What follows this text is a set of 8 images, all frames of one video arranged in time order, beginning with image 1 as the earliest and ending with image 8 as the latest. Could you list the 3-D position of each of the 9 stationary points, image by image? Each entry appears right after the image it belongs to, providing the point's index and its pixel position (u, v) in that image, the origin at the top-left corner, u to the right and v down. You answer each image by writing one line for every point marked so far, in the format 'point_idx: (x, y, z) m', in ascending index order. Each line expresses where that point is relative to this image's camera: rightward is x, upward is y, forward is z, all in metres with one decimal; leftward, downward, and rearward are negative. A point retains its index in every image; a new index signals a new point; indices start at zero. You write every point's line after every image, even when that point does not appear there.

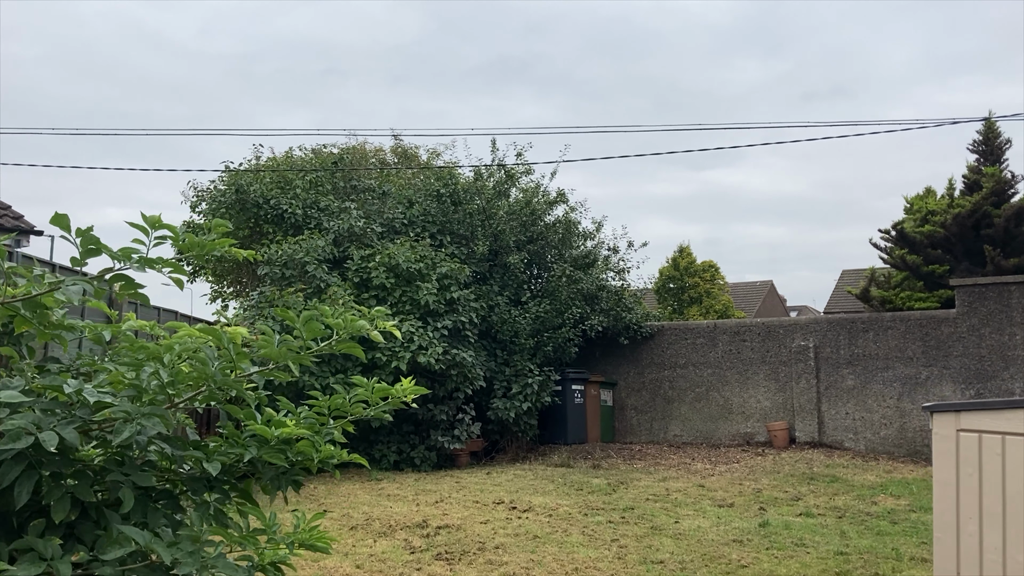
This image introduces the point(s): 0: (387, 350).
0: (-1.4, -0.7, +9.6) m
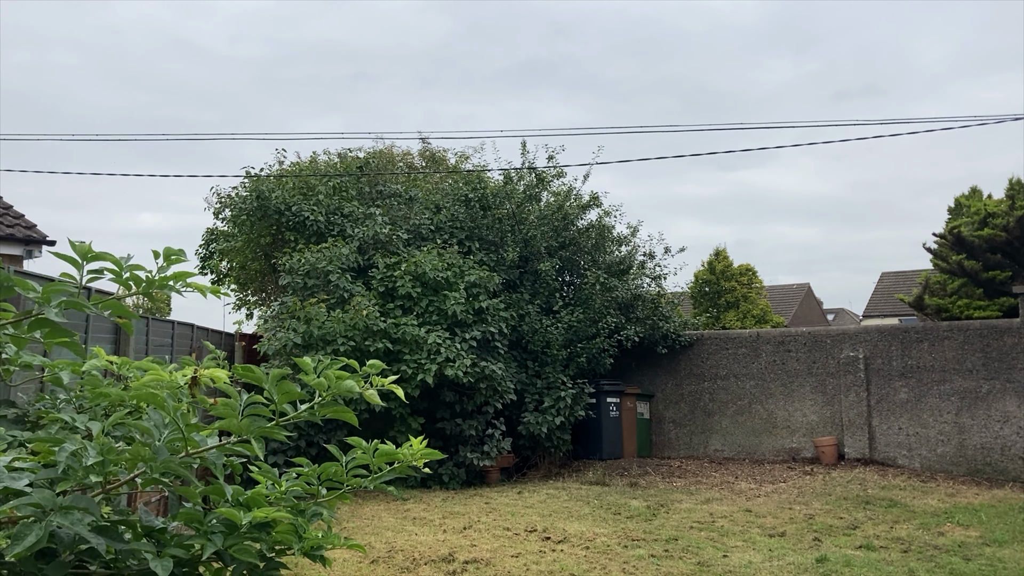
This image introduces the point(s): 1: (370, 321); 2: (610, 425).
0: (-1.0, -0.8, +9.1) m
1: (-1.5, -0.4, +9.0) m
2: (+1.3, -1.8, +11.4) m
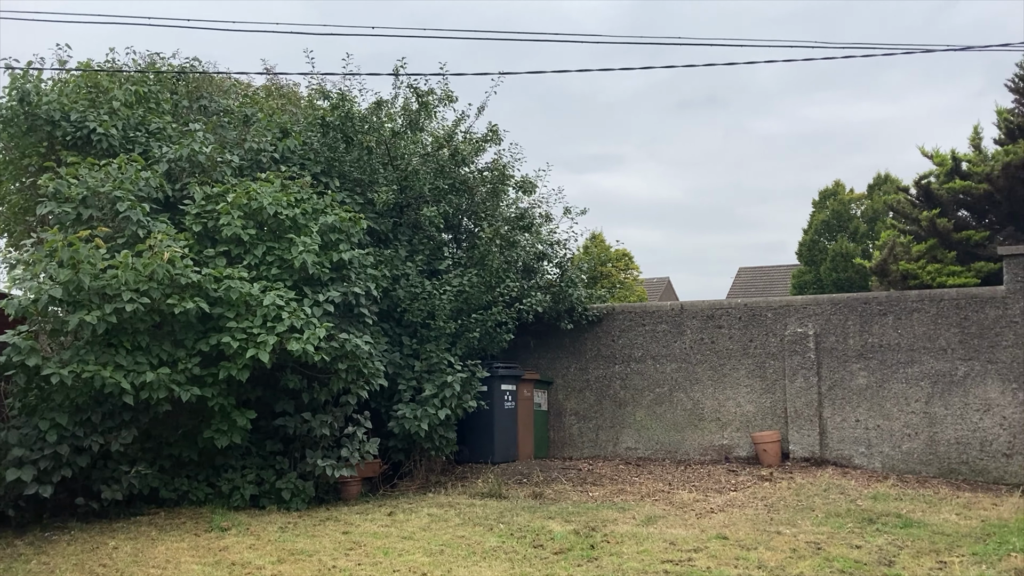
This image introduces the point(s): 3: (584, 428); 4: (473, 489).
0: (-2.0, -0.3, +6.4) m
1: (-2.4, +0.1, +6.2) m
2: (-0.1, -1.4, +9.0) m
3: (+0.8, -1.6, +9.9) m
4: (-0.4, -1.8, +7.9) m
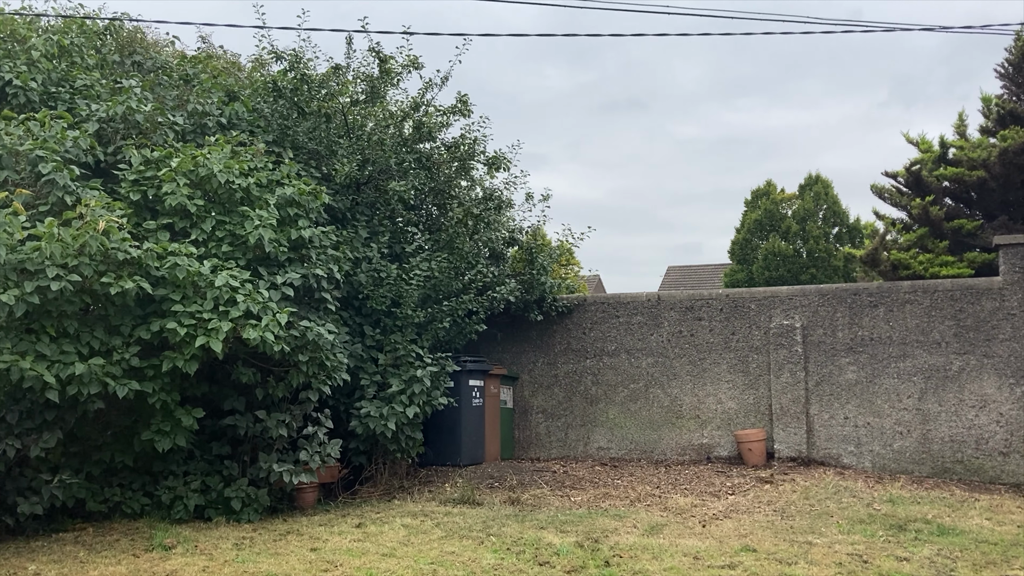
0: (-2.1, -0.2, +5.5) m
1: (-2.4, +0.3, +5.2) m
2: (-0.4, -1.2, +8.2) m
3: (+0.4, -1.5, +9.2) m
4: (-0.6, -1.7, +7.1) m
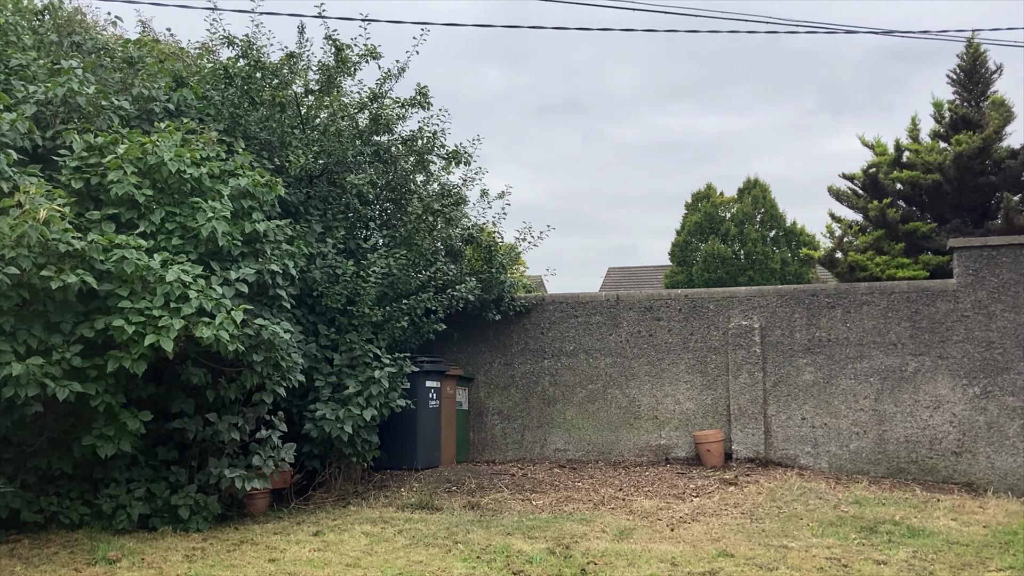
0: (-2.2, -0.1, +5.1) m
1: (-2.6, +0.3, +4.9) m
2: (-0.8, -1.2, +8.0) m
3: (0.0, -1.5, +9.1) m
4: (-0.9, -1.7, +6.9) m
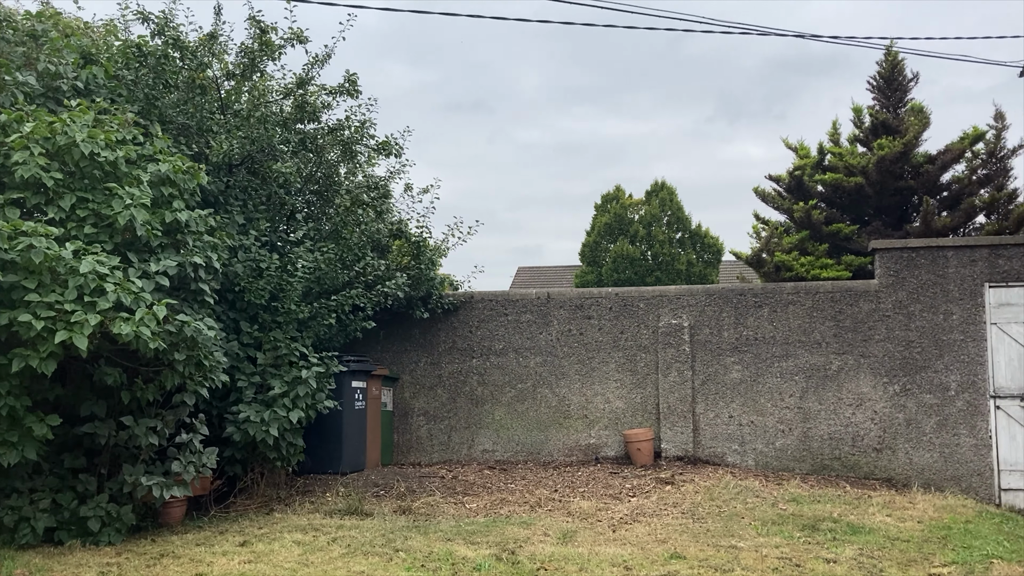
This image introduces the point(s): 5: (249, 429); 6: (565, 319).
0: (-2.5, -0.1, +4.7) m
1: (-2.8, +0.3, +4.4) m
2: (-1.4, -1.2, +7.7) m
3: (-0.8, -1.4, +8.8) m
4: (-1.4, -1.6, +6.6) m
5: (-1.9, -1.0, +6.3) m
6: (+0.5, -0.3, +8.6) m
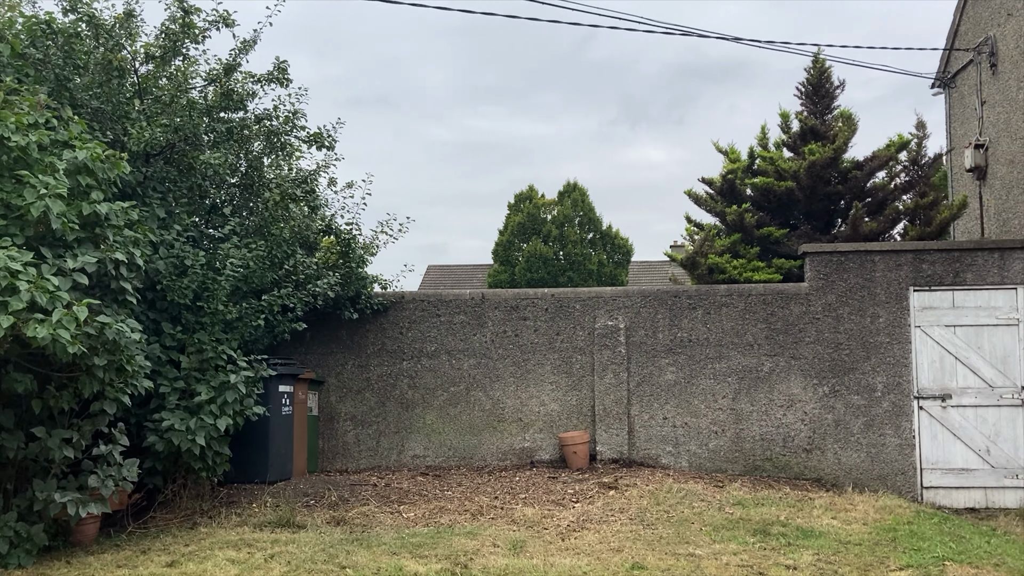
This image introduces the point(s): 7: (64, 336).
0: (-2.7, -0.1, +4.2) m
1: (-3.0, +0.4, +3.9) m
2: (-2.0, -1.2, +7.3) m
3: (-1.5, -1.4, +8.5) m
4: (-1.8, -1.6, +6.2) m
5: (-2.3, -1.0, +5.8) m
6: (-0.1, -0.3, +8.4) m
7: (-2.3, -0.2, +4.5) m
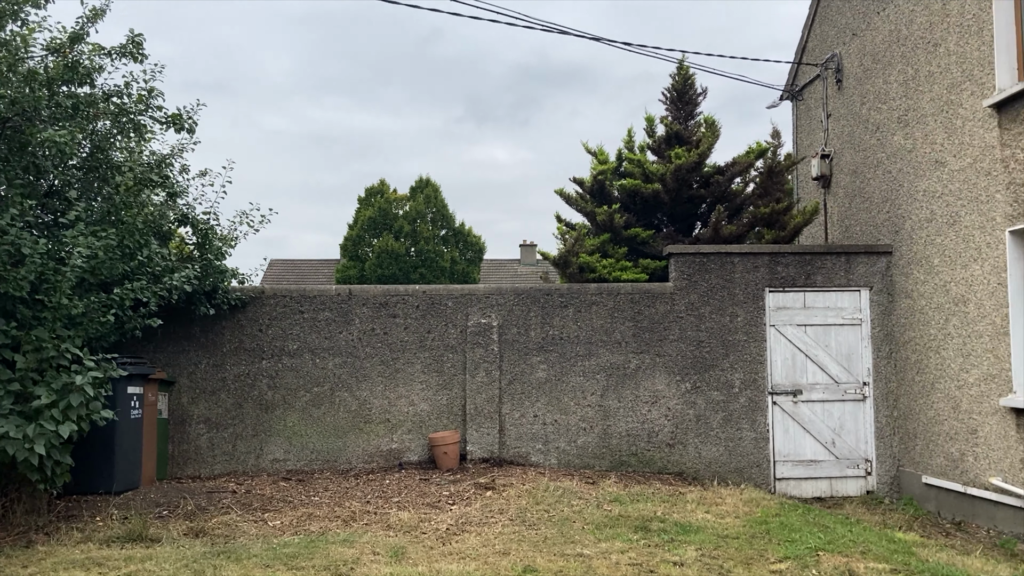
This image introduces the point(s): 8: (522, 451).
0: (-3.2, 0.0, +3.5) m
1: (-3.4, +0.4, +3.1) m
2: (-3.0, -1.1, +6.7) m
3: (-2.7, -1.4, +8.0) m
4: (-2.6, -1.6, +5.6) m
5: (-3.0, -1.0, +5.2) m
6: (-1.4, -0.3, +8.2) m
7: (-2.8, -0.2, +3.9) m
8: (+0.1, -1.5, +8.1) m
